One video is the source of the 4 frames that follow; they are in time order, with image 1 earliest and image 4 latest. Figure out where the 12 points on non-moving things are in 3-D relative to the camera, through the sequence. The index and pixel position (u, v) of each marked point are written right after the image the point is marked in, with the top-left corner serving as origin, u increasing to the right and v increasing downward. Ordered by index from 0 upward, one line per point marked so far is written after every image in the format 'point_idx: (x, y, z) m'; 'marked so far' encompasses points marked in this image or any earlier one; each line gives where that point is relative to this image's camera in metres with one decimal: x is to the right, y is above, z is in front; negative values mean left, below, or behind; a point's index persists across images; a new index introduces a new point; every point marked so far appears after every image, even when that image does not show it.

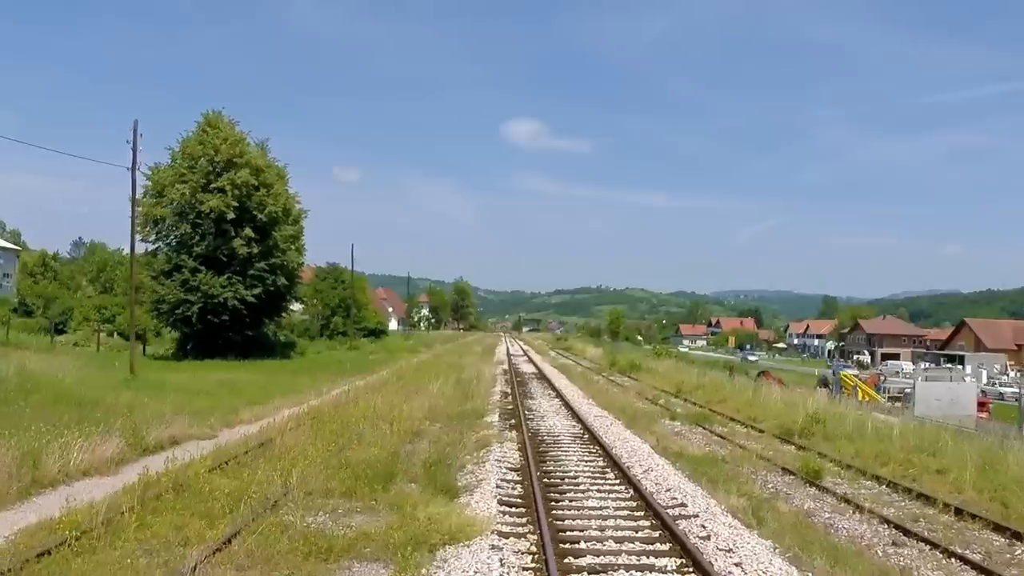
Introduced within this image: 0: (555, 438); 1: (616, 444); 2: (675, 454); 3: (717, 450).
0: (+0.9, -3.1, +18.5) m
1: (+2.1, -3.1, +17.8) m
2: (+3.1, -3.2, +17.1) m
3: (+4.2, -3.3, +18.4) m
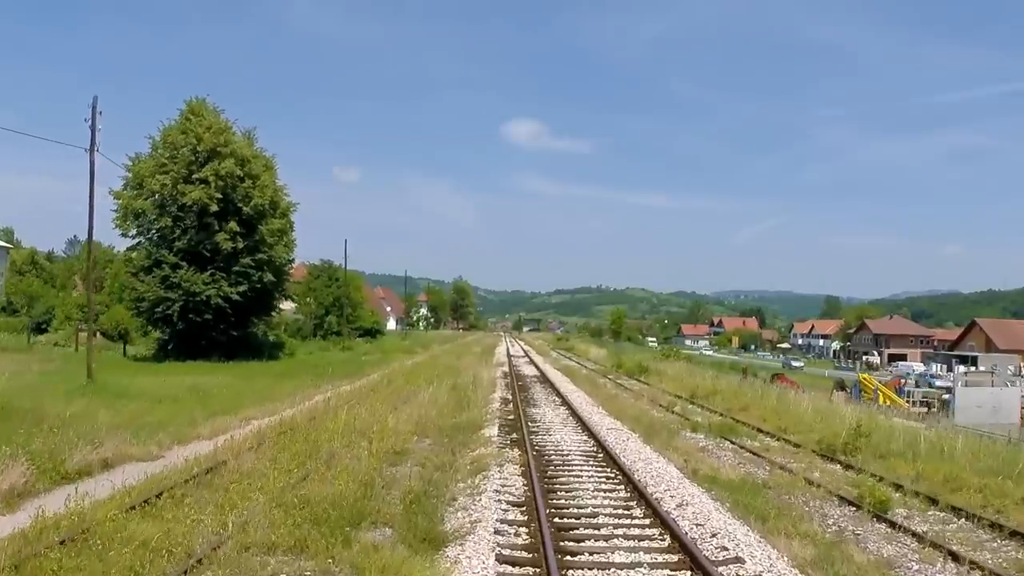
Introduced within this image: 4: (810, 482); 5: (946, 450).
0: (+0.9, -3.0, +15.8) m
1: (+2.1, -3.0, +15.1) m
2: (+3.2, -3.0, +14.4) m
3: (+4.2, -3.2, +15.6) m
4: (+5.0, -3.2, +15.1) m
5: (+8.3, -3.1, +17.4) m
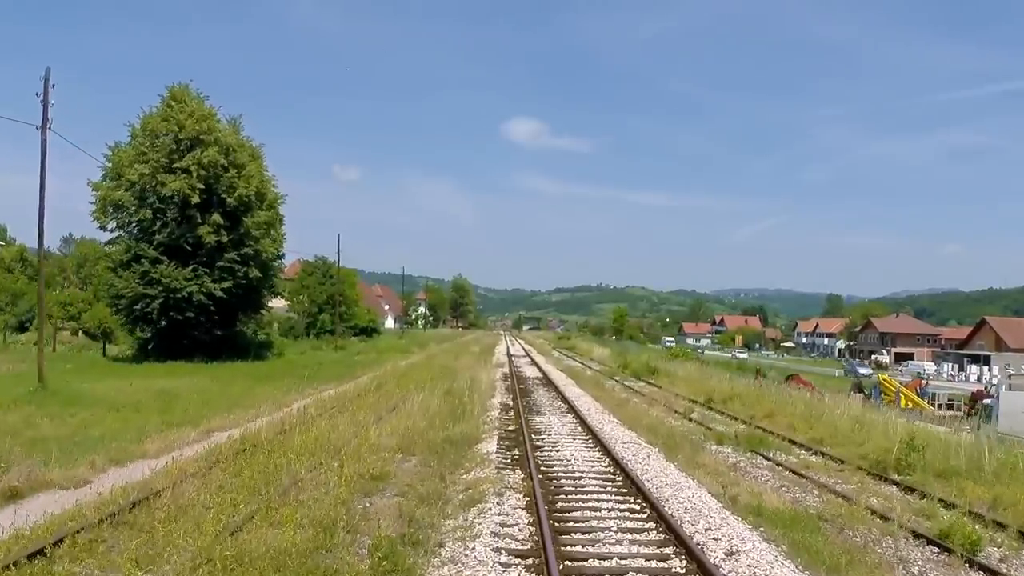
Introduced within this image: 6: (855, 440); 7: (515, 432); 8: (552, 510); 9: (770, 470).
0: (+1.0, -2.8, +13.3) m
1: (+2.1, -2.9, +12.6) m
2: (+3.2, -2.9, +11.9) m
3: (+4.3, -3.1, +13.1) m
4: (+5.0, -3.1, +12.6) m
5: (+8.3, -3.0, +14.9) m
6: (+7.4, -3.2, +19.4) m
7: (+0.1, -2.9, +17.8) m
8: (+0.5, -2.7, +10.8) m
9: (+4.6, -3.2, +16.0) m
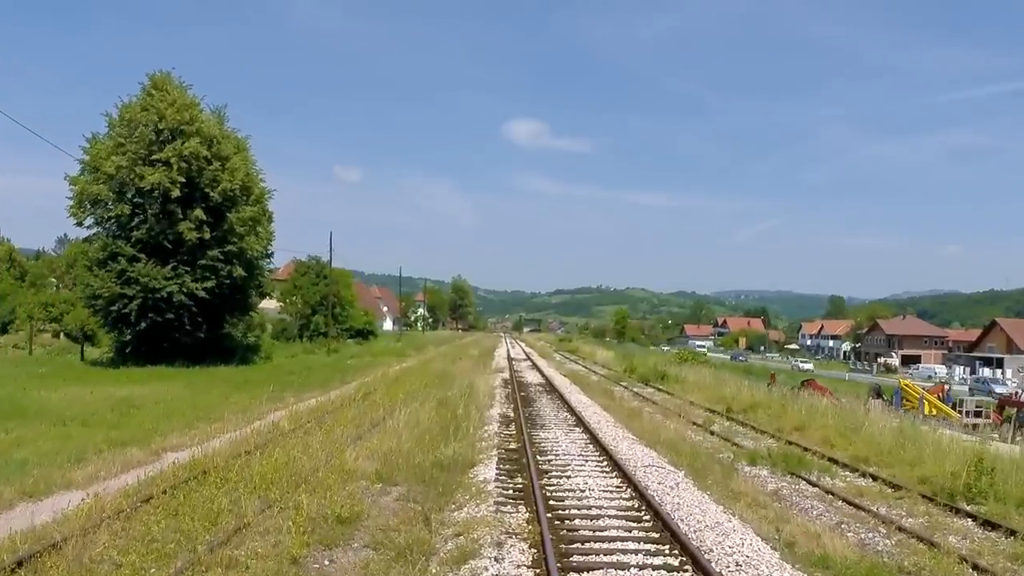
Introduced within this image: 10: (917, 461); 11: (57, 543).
0: (+1.0, -2.8, +10.8) m
1: (+2.2, -2.8, +10.2) m
2: (+3.2, -2.8, +9.4) m
3: (+4.3, -3.0, +10.7) m
4: (+5.0, -3.0, +10.1) m
5: (+8.3, -2.9, +12.5) m
6: (+7.4, -3.2, +16.9) m
7: (+0.1, -2.8, +15.4) m
8: (+0.5, -2.6, +8.4) m
9: (+4.6, -3.1, +13.5) m
10: (+7.4, -3.1, +16.6) m
11: (-4.2, -2.3, +8.4) m
